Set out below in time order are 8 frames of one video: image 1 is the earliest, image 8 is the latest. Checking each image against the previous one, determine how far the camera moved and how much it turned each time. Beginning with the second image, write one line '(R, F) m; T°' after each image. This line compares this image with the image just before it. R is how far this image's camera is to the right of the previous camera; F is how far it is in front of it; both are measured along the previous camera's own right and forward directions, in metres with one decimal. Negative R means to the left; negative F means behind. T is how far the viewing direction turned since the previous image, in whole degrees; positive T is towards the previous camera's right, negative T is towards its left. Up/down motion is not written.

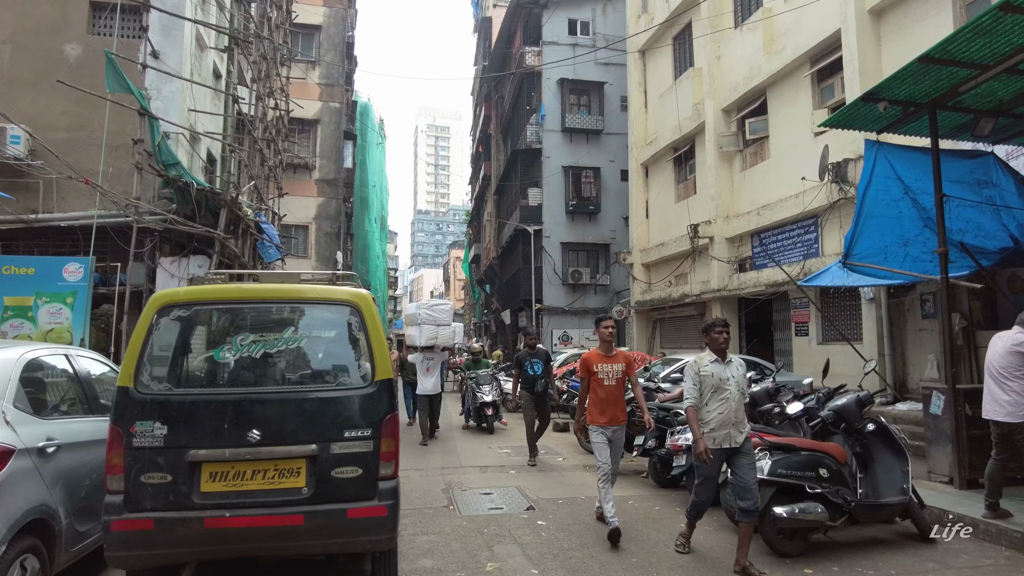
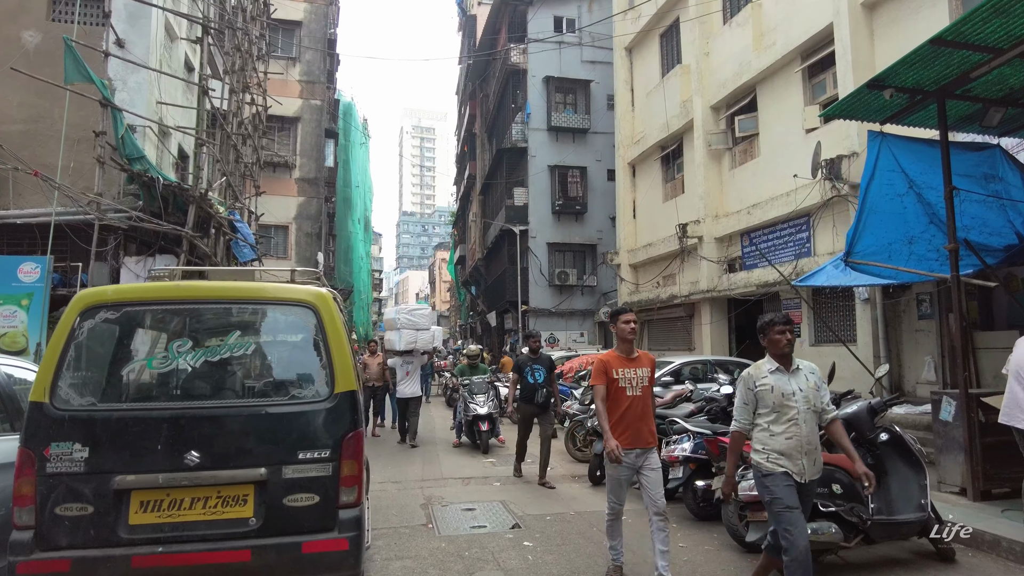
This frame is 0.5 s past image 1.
(0.0, +0.4) m; +1°
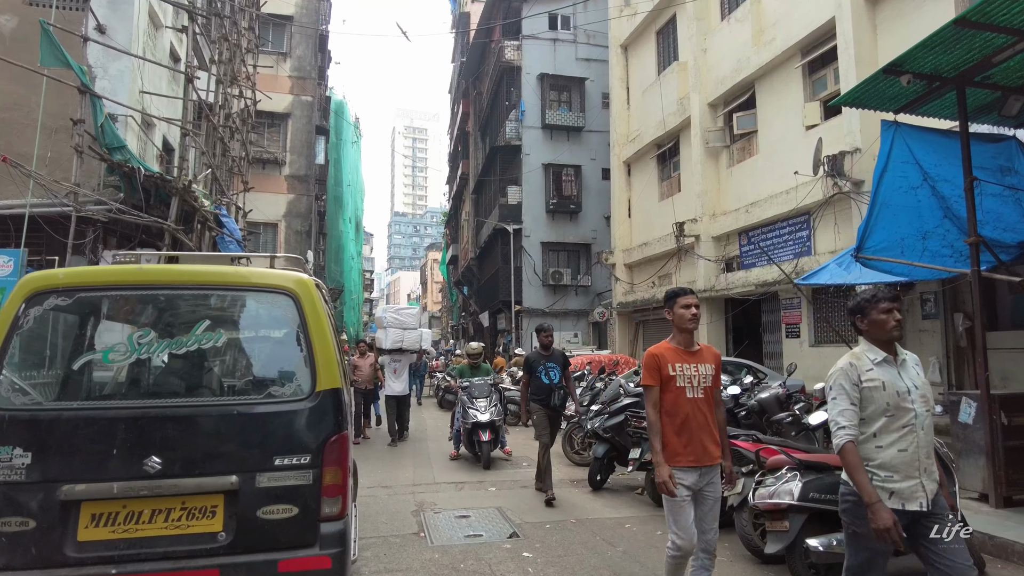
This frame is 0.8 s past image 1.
(0.0, +0.3) m; +1°
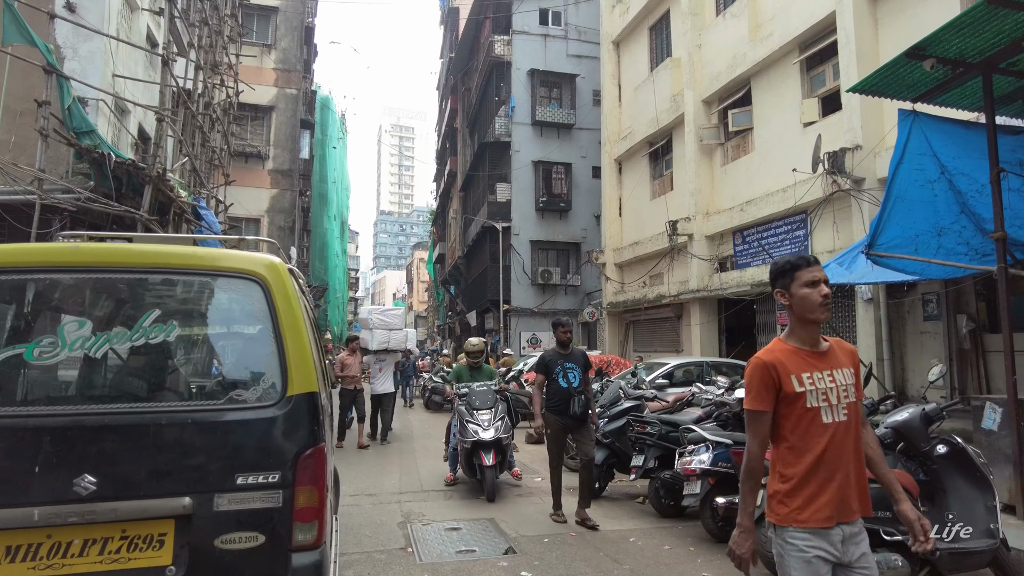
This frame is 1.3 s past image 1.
(-0.1, +0.4) m; +1°
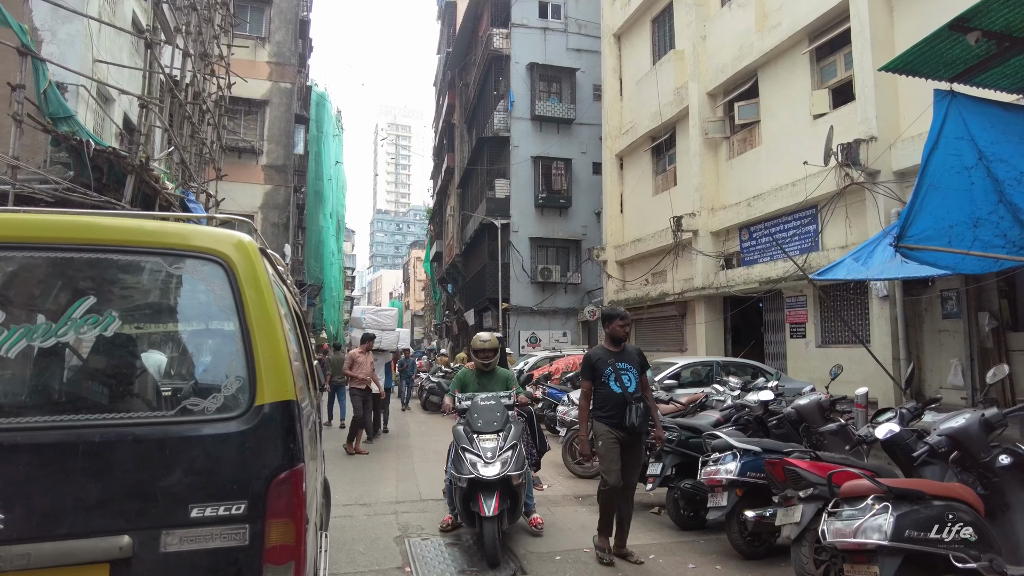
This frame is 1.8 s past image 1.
(-0.1, +0.4) m; 0°
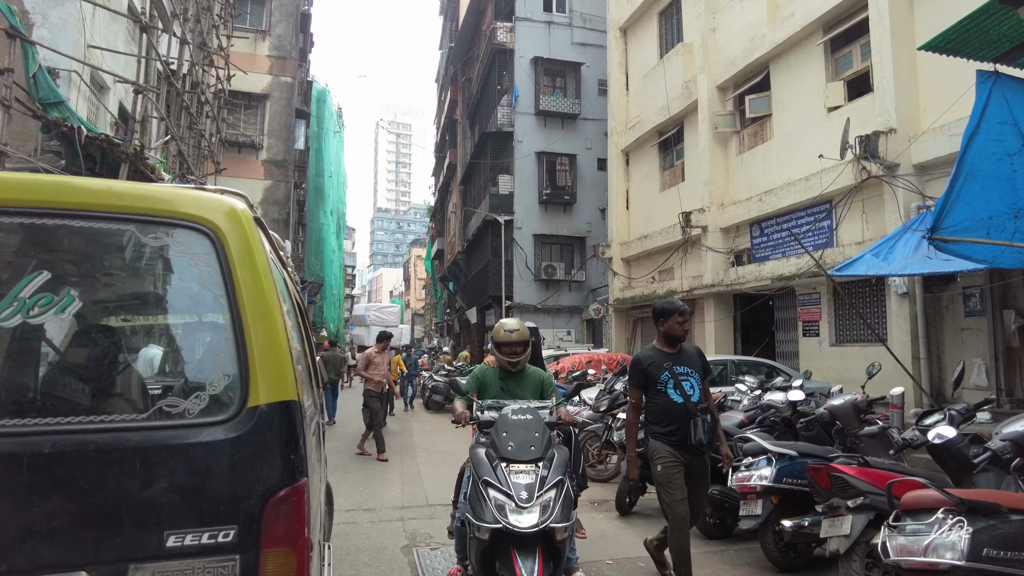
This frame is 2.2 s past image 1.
(-0.1, +0.3) m; 0°
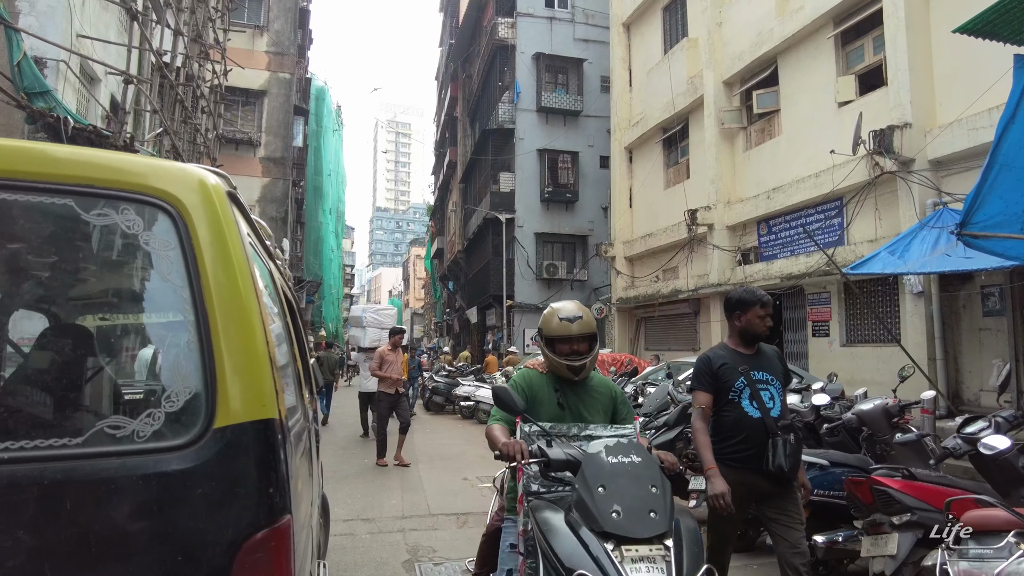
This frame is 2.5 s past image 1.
(-0.1, +0.3) m; 0°
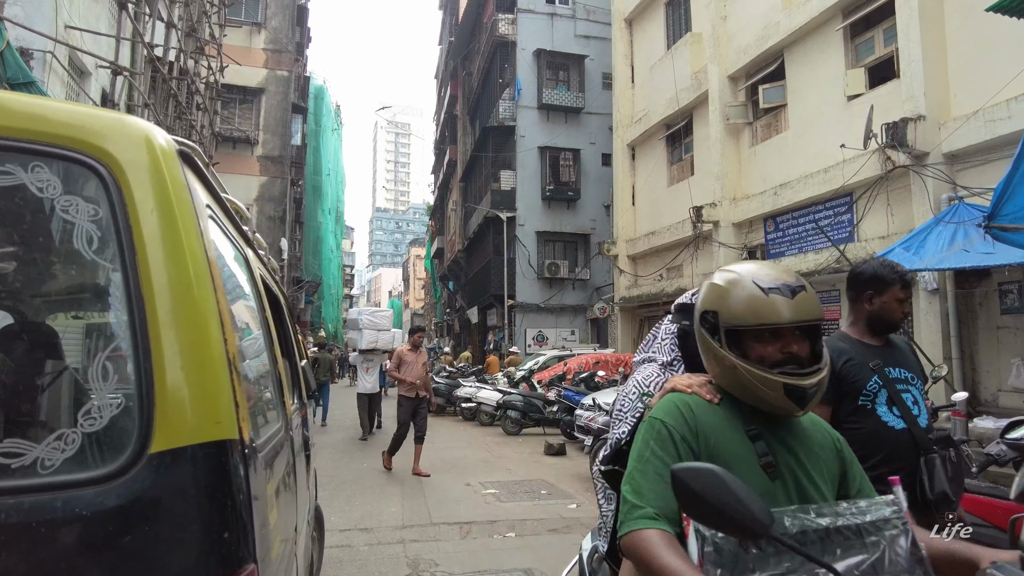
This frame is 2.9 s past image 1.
(0.0, +0.3) m; 0°
